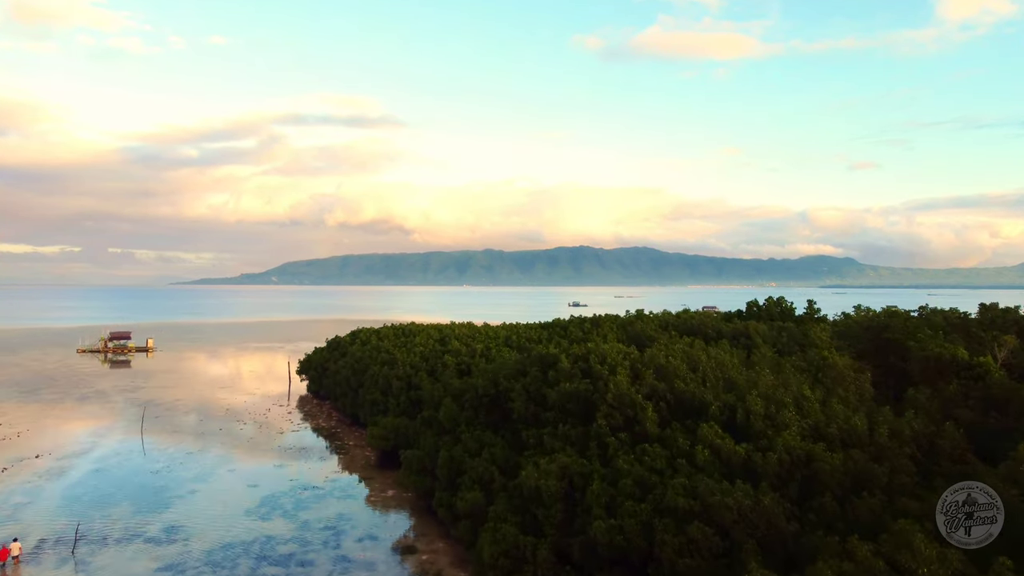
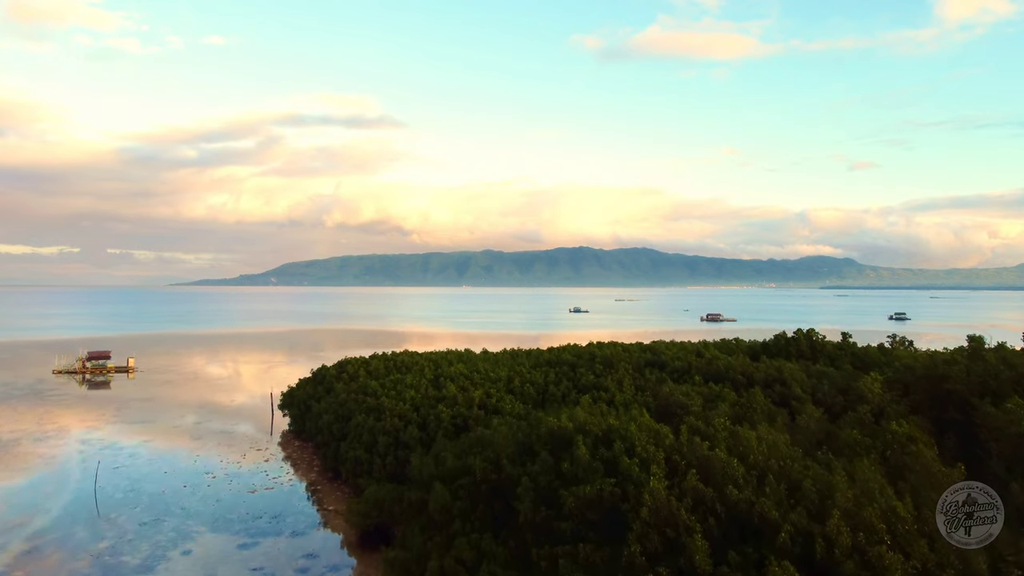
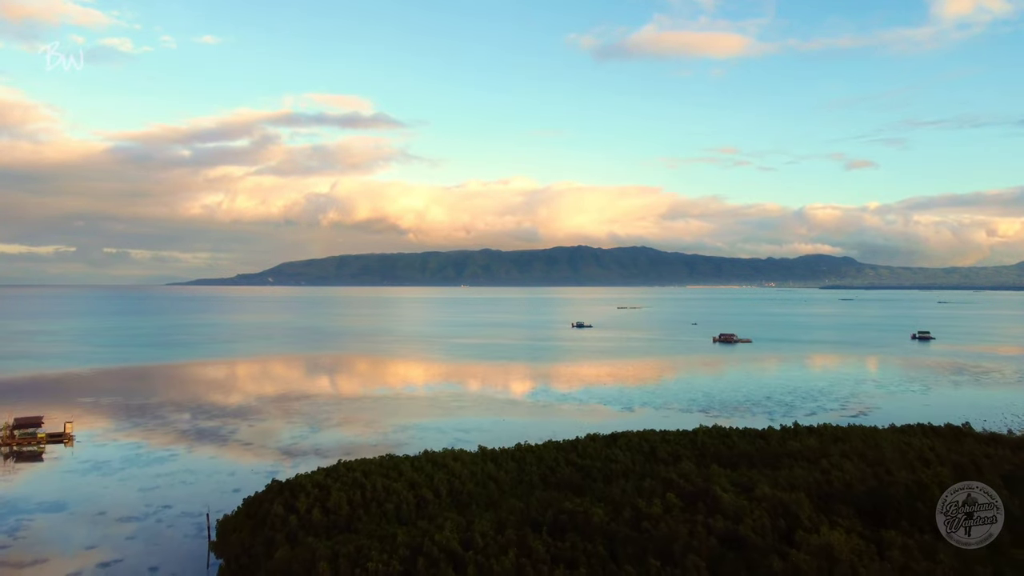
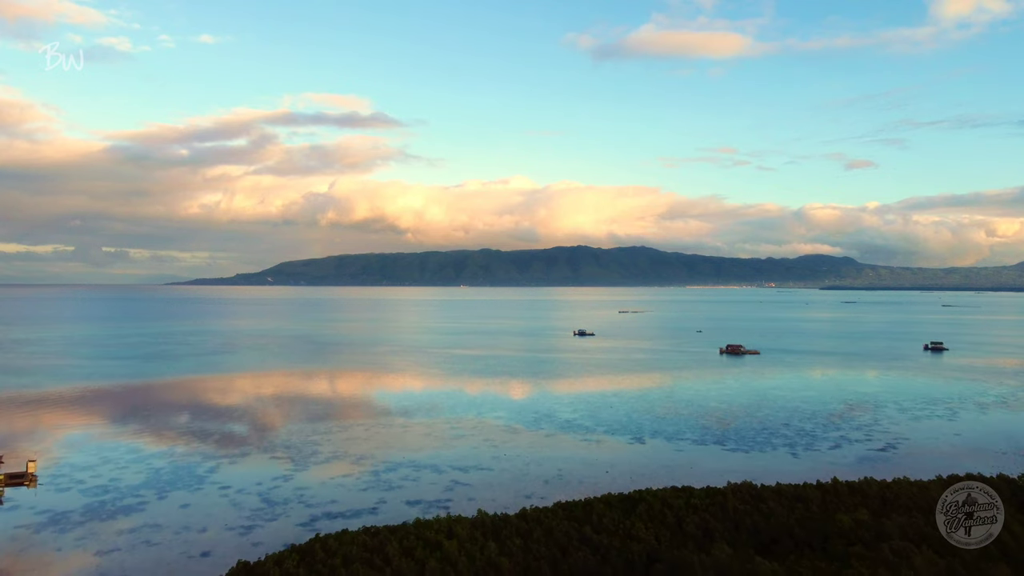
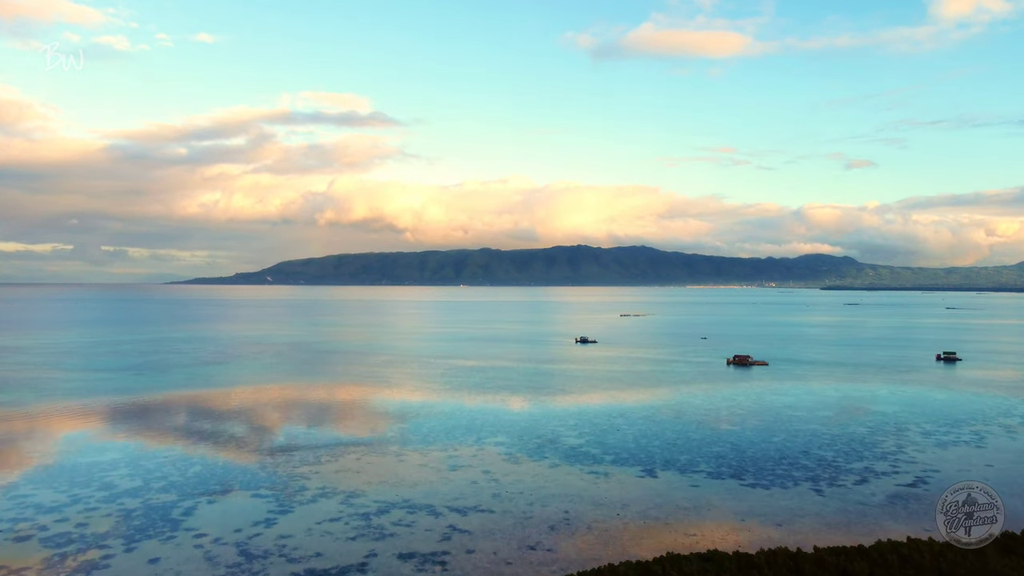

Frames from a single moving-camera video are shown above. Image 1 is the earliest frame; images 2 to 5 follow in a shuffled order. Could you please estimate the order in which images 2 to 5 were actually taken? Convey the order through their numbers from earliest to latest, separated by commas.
2, 3, 4, 5
